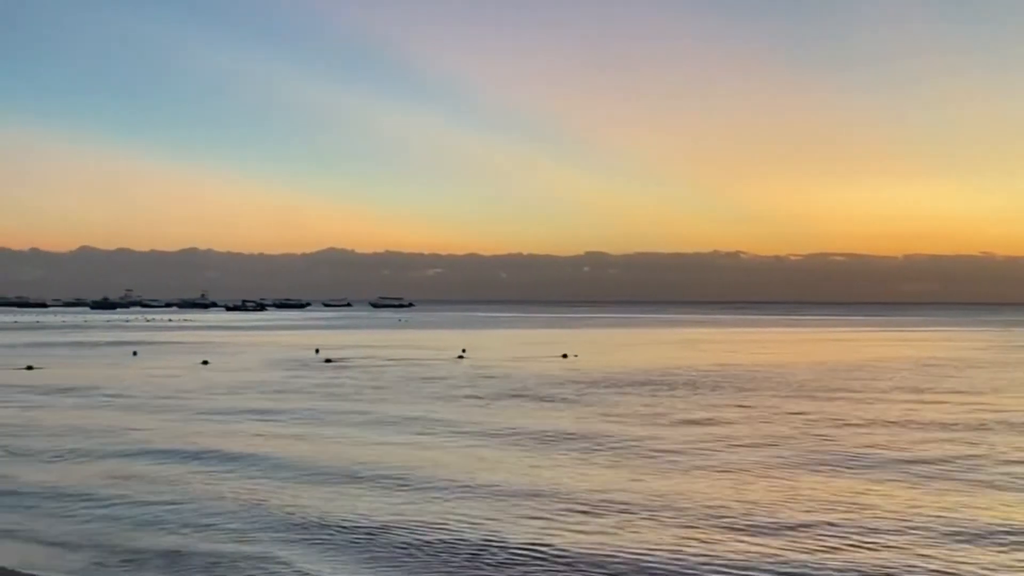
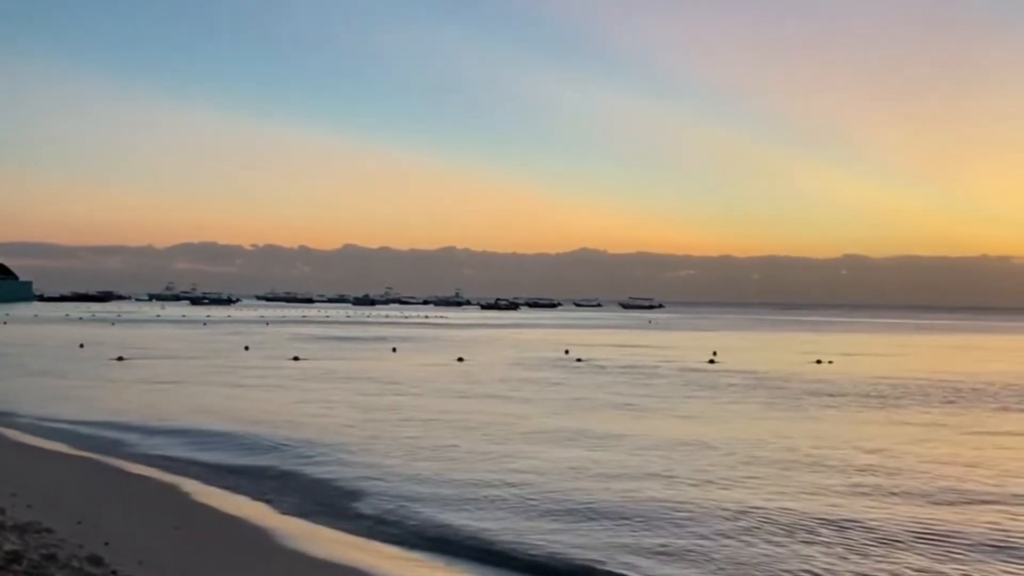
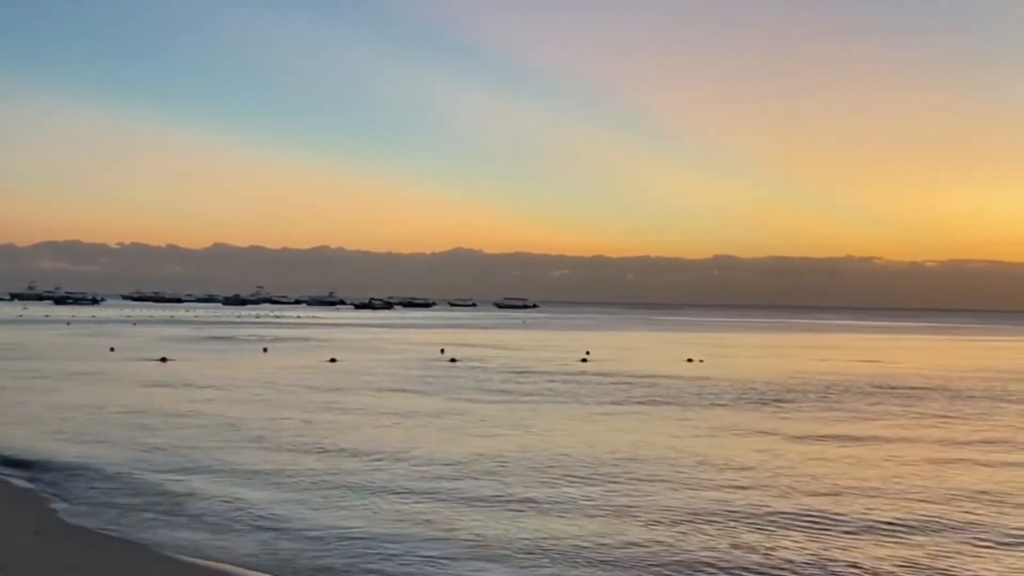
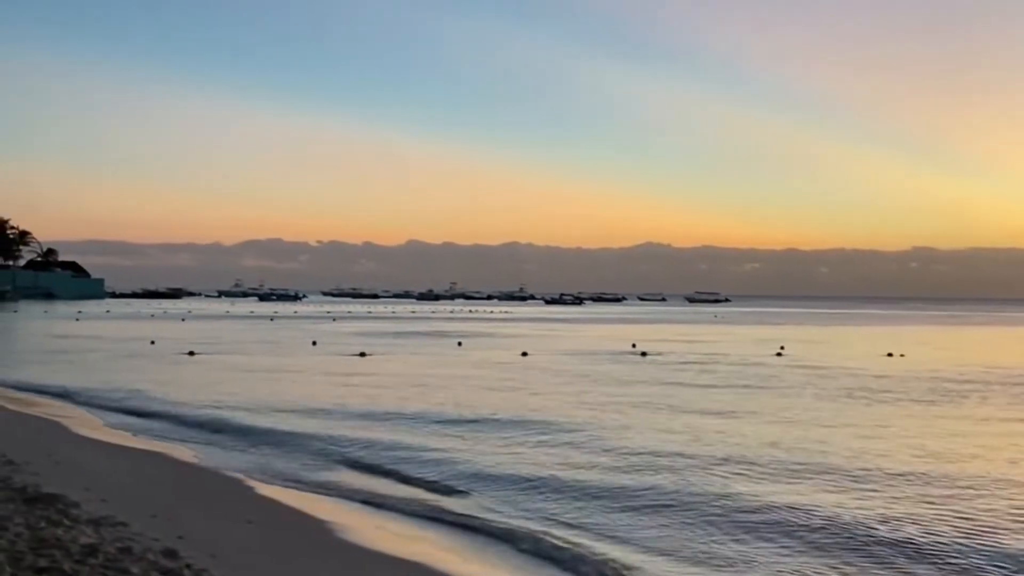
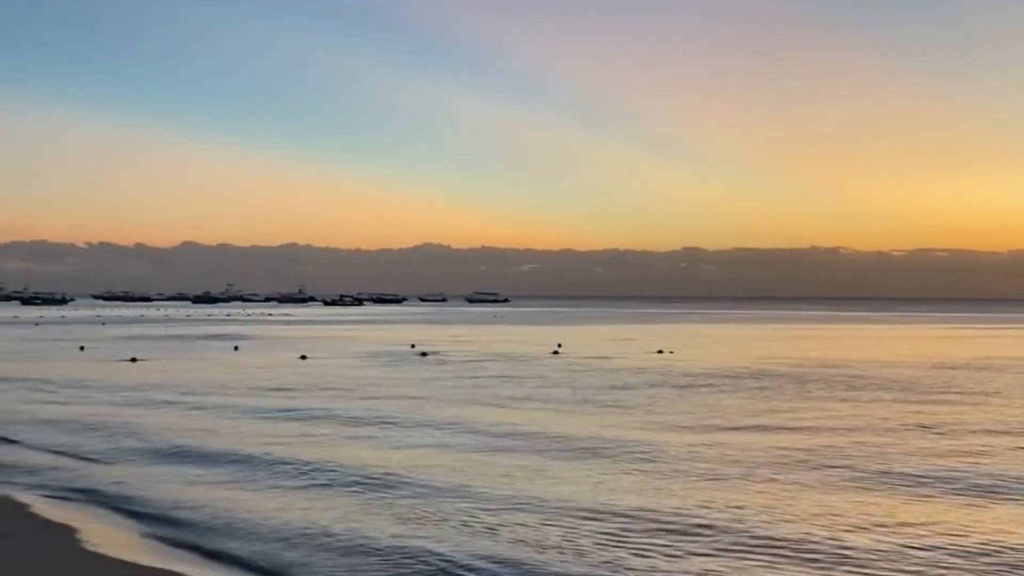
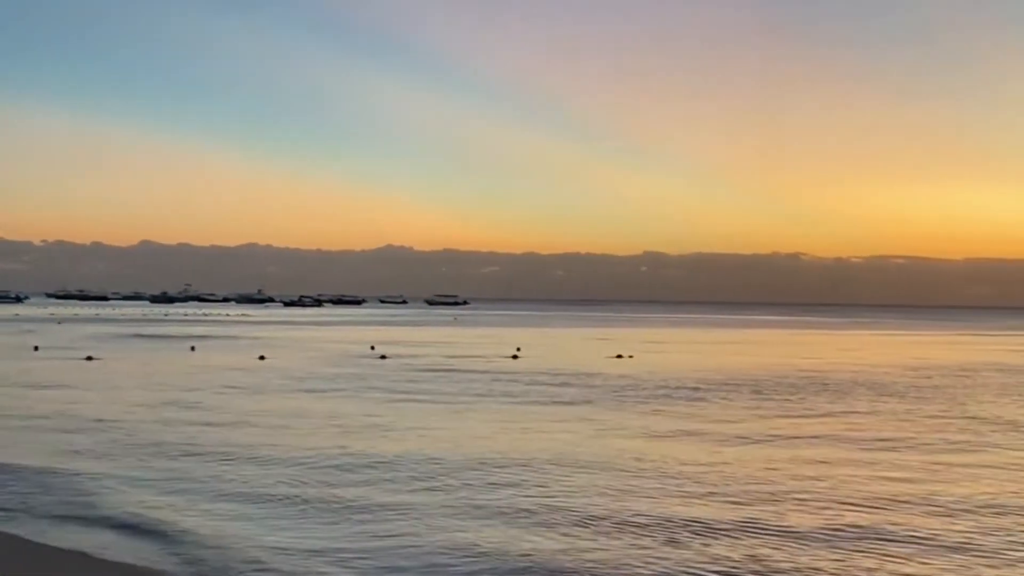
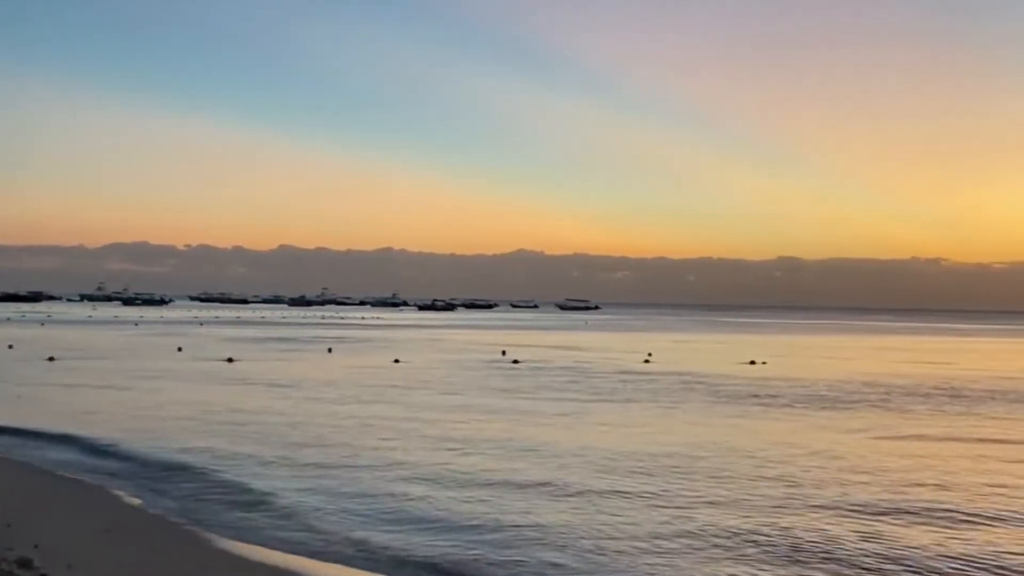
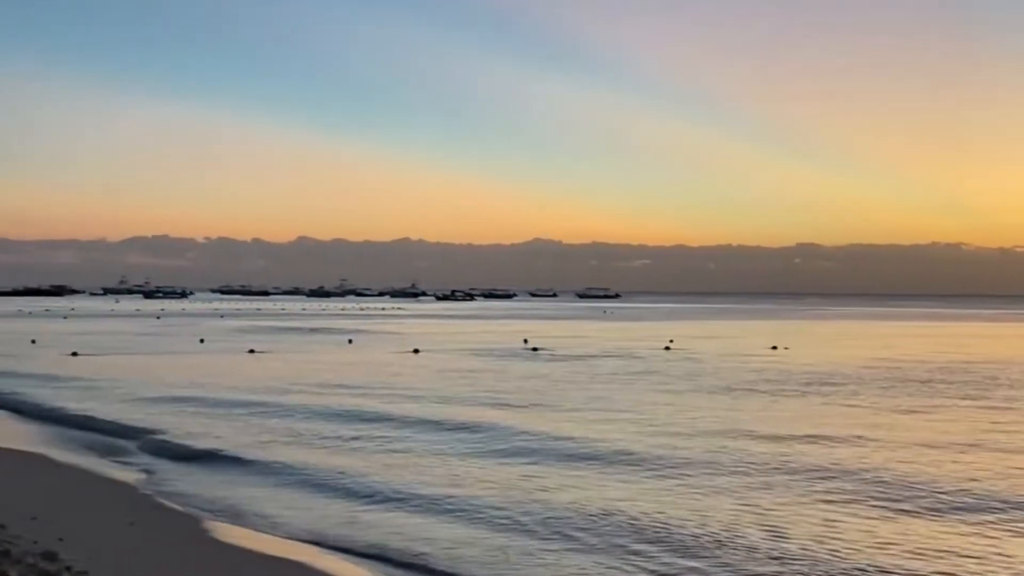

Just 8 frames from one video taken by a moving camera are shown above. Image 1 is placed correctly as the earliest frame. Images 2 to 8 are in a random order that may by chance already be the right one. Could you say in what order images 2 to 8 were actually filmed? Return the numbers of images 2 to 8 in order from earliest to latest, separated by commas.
5, 8, 4, 2, 7, 3, 6
